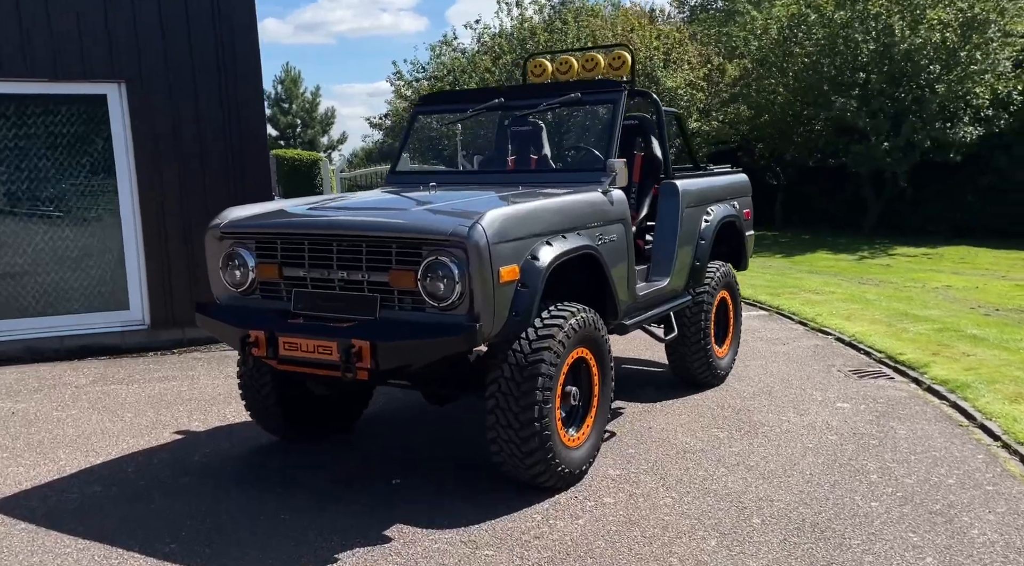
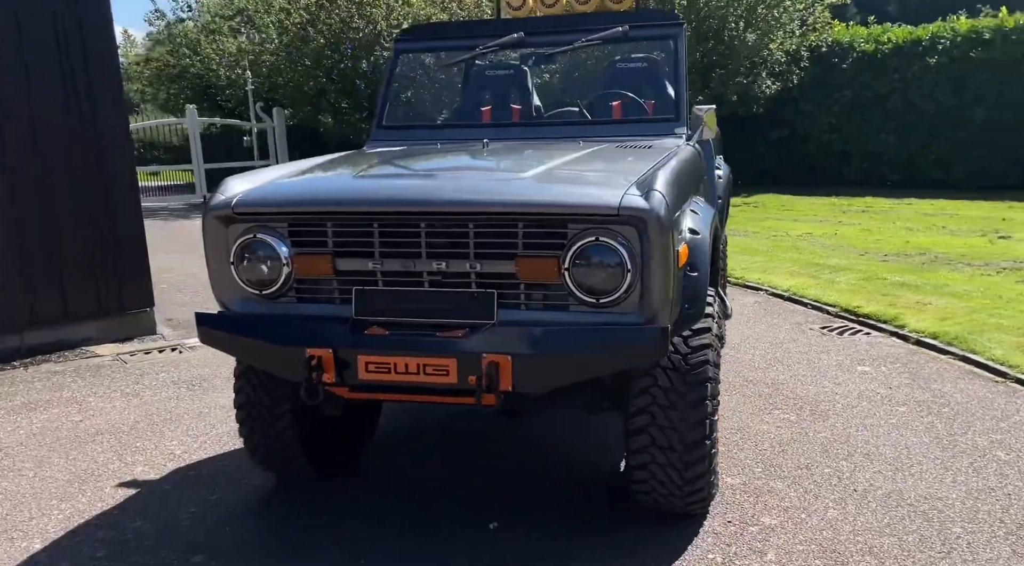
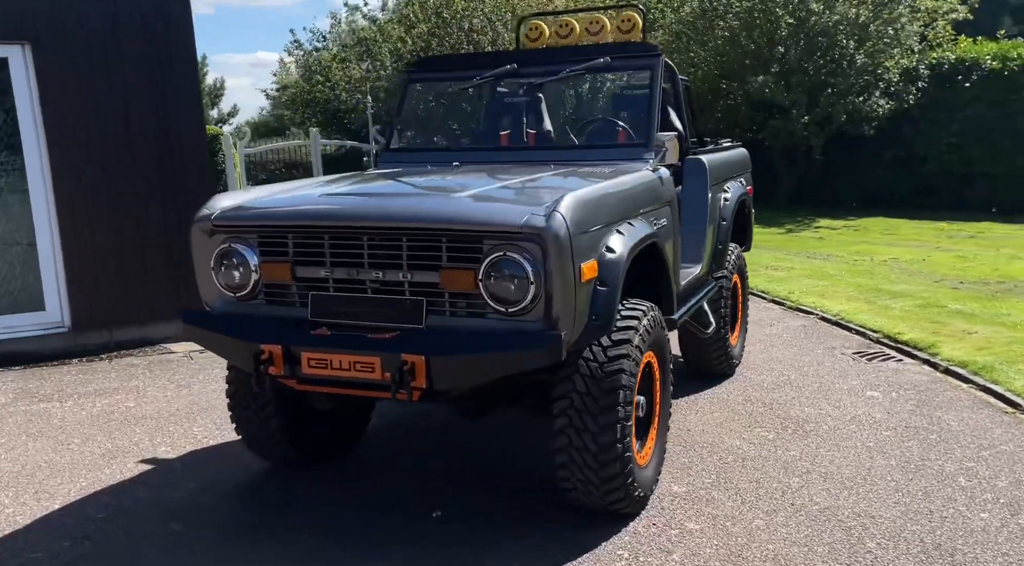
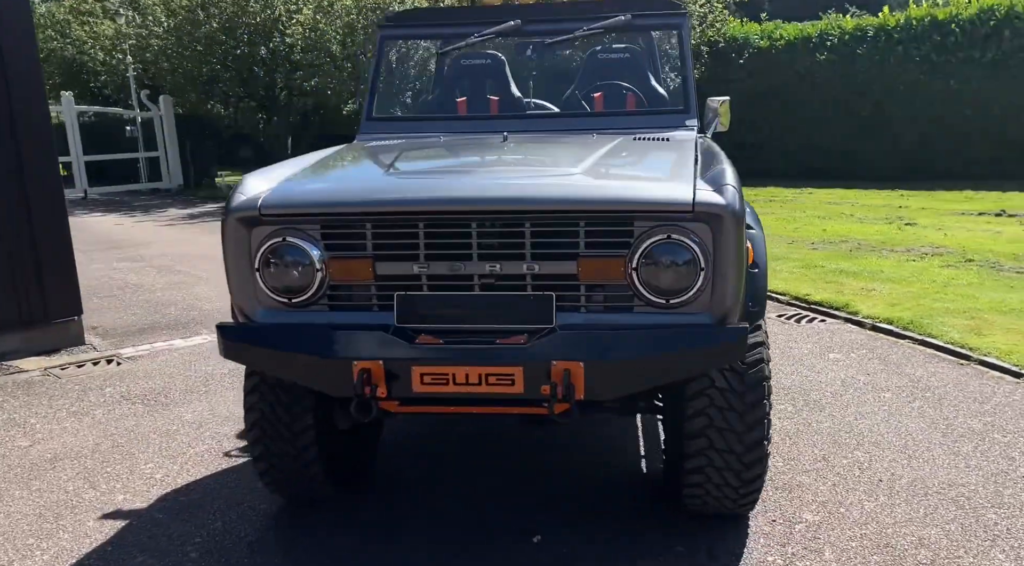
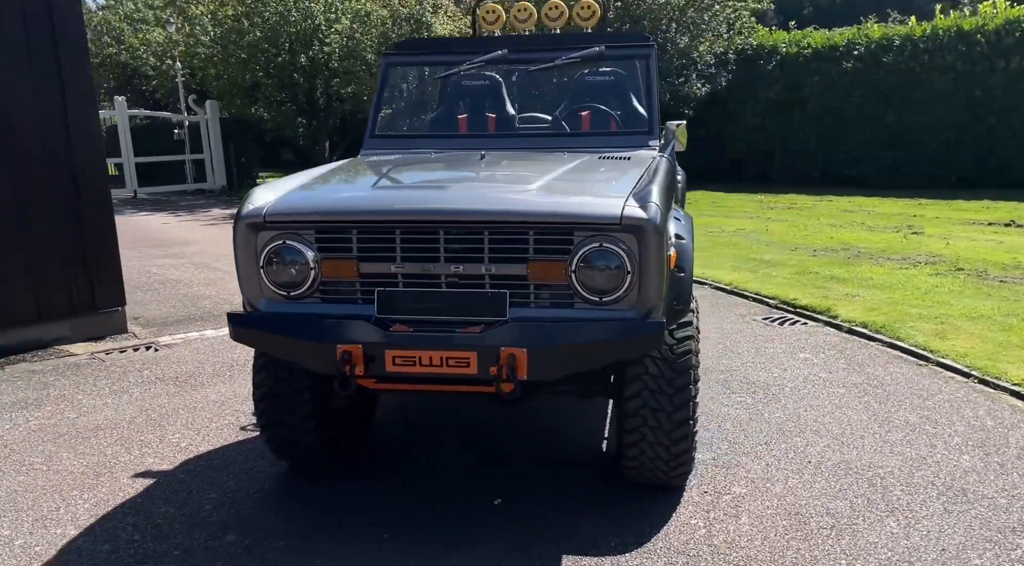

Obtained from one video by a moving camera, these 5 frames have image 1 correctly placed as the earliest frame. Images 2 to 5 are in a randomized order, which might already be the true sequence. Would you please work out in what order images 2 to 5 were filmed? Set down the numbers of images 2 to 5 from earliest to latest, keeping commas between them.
3, 2, 4, 5
